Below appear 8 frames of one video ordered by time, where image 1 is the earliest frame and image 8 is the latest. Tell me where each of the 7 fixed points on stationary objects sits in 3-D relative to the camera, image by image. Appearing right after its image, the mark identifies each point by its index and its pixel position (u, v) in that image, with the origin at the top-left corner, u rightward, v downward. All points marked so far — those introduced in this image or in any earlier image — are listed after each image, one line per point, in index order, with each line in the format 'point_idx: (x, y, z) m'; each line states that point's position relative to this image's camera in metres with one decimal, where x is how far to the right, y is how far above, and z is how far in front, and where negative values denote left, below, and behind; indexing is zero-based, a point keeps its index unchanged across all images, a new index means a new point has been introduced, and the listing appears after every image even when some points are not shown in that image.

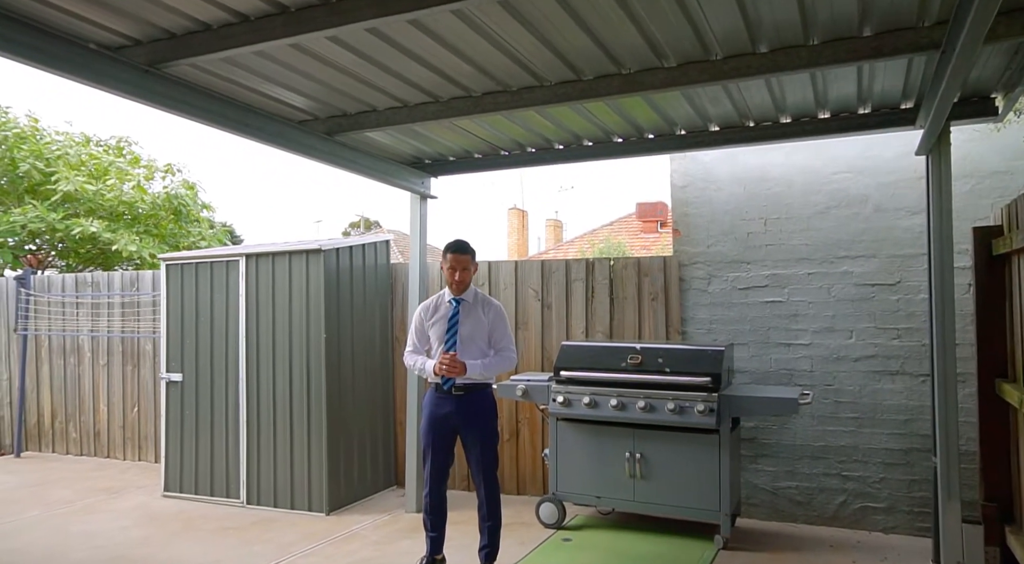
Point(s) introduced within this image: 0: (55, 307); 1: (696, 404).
0: (-4.9, -0.3, +7.6) m
1: (+1.1, -0.7, +4.0) m
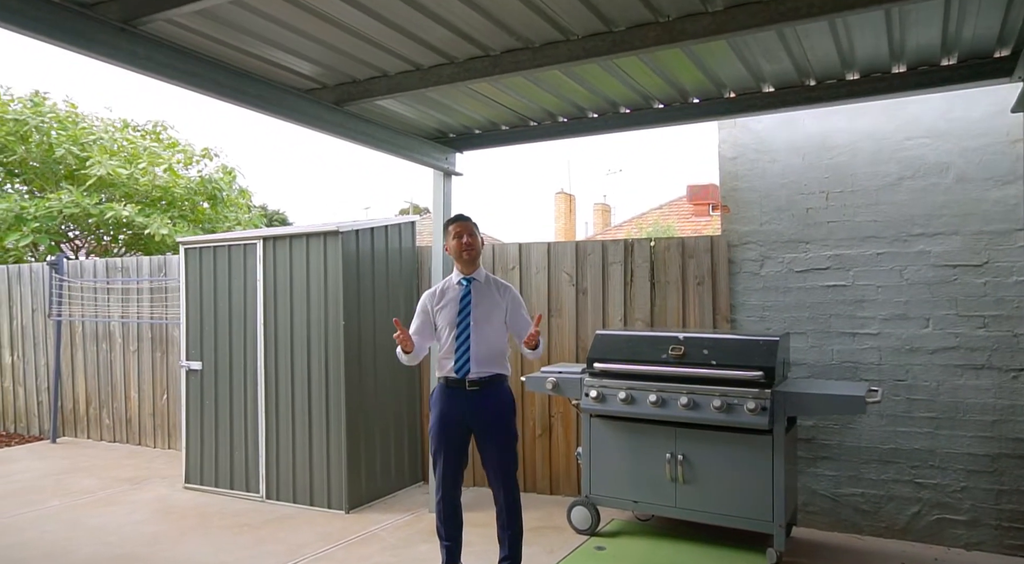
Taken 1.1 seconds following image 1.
0: (-4.6, -0.1, +7.5) m
1: (+1.2, -0.6, +3.6) m
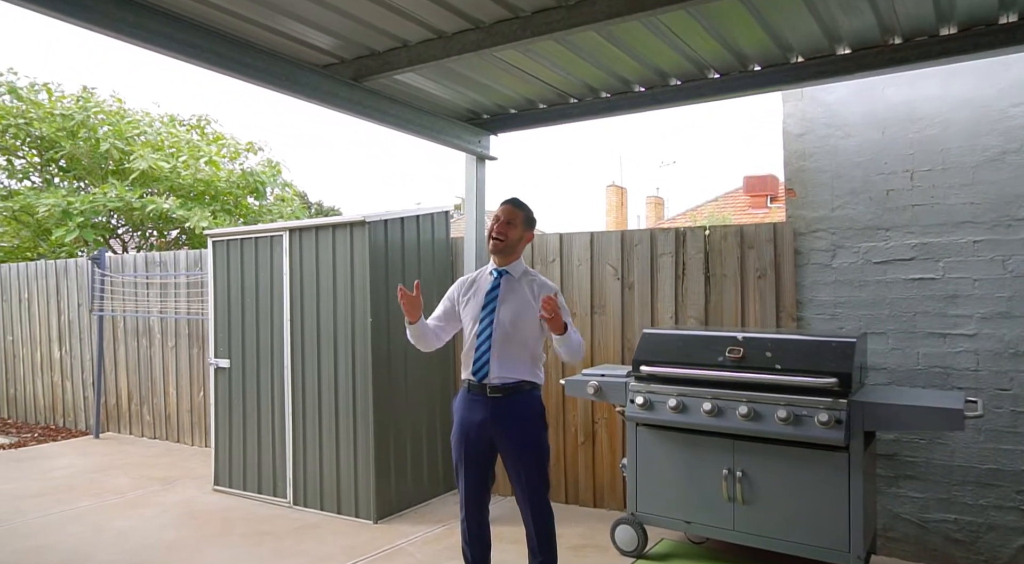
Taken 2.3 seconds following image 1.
0: (-4.1, -0.1, +7.5) m
1: (+1.3, -0.6, +3.1) m
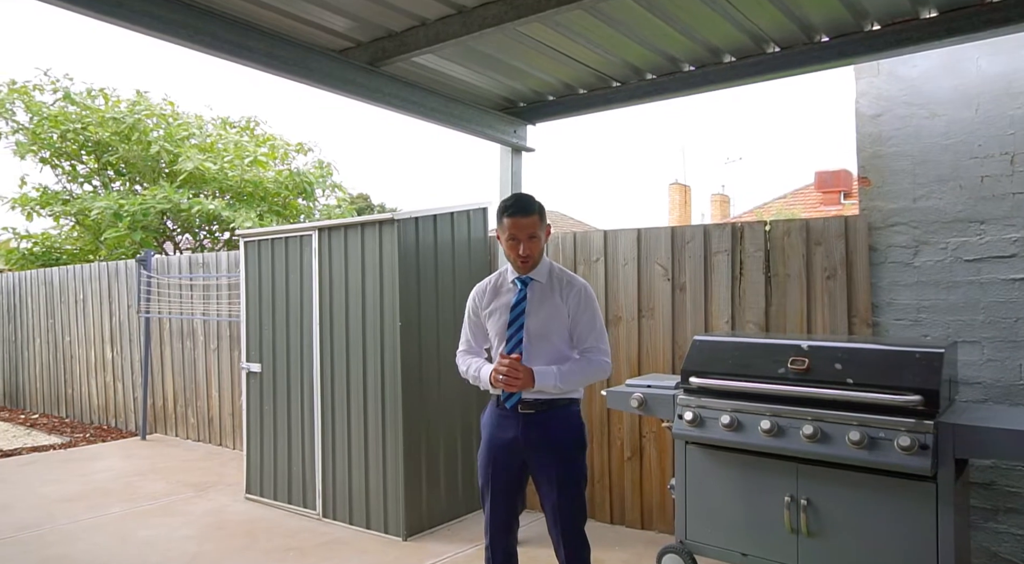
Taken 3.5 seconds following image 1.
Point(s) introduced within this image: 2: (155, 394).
0: (-3.6, -0.1, +7.4) m
1: (+1.4, -0.6, +2.6) m
2: (-4.0, -1.3, +7.8) m
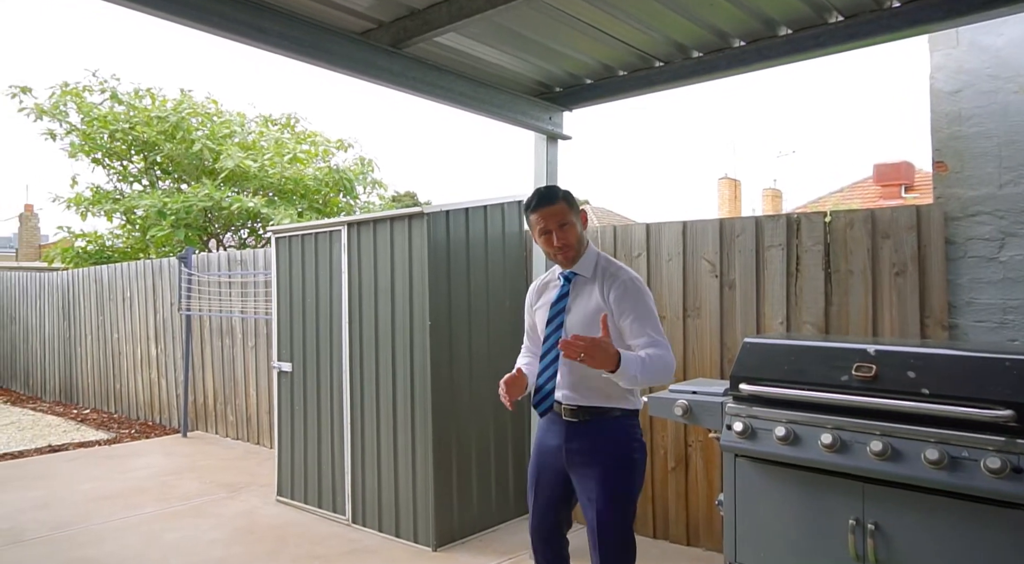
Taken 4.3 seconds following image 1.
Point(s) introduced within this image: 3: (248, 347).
0: (-3.2, -0.1, +7.4) m
1: (+1.5, -0.6, +2.3) m
2: (-3.5, -1.2, +7.8) m
3: (-2.7, -0.7, +7.0) m
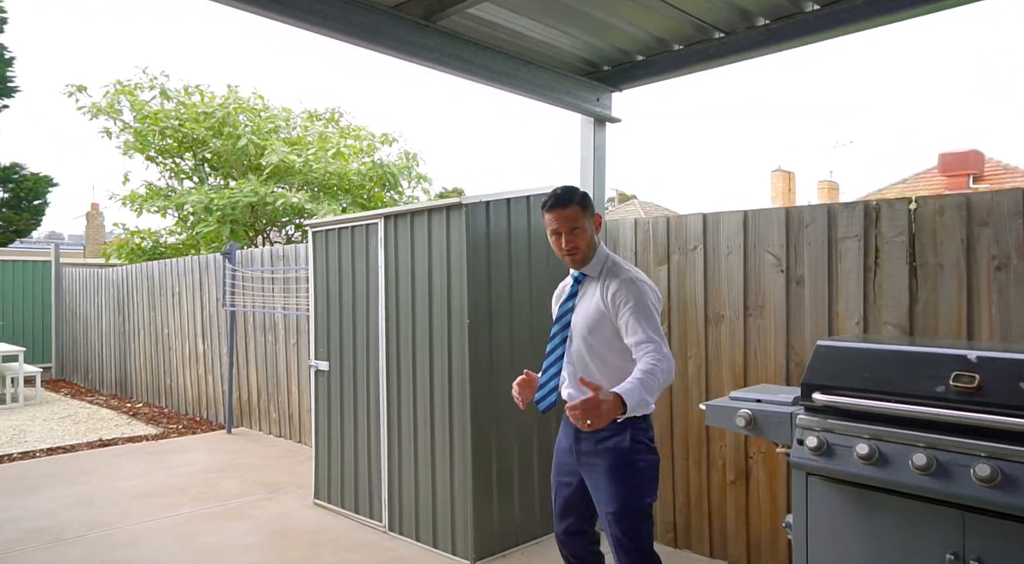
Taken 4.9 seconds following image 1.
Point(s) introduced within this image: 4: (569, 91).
0: (-2.7, 0.0, +7.4) m
1: (+1.6, -0.6, +1.9) m
2: (-3.0, -1.2, +7.8) m
3: (-2.2, -0.6, +6.9) m
4: (+0.3, +1.0, +3.5) m
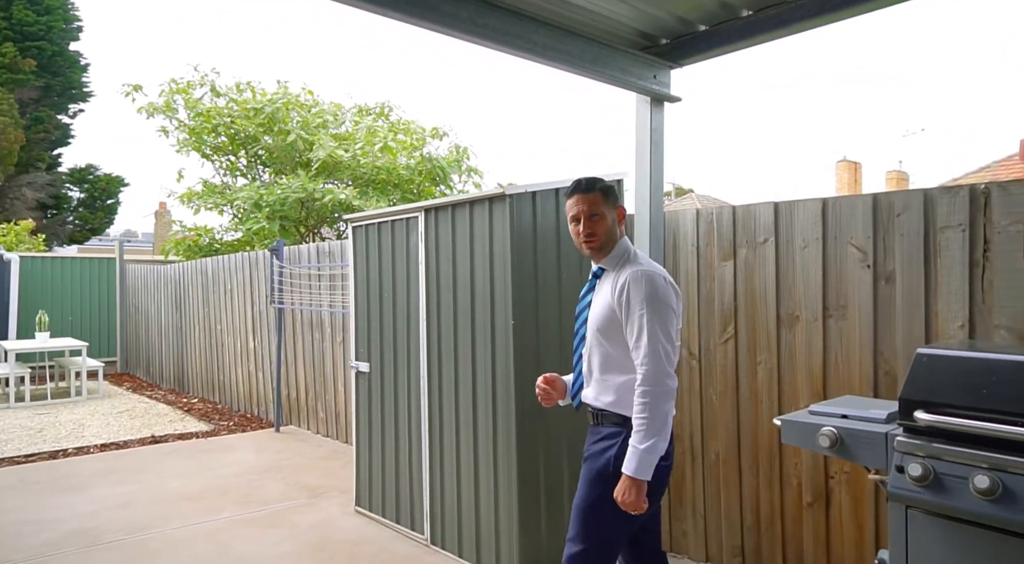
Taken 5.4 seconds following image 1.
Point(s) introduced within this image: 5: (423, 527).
0: (-2.2, 0.0, +7.2) m
1: (+1.7, -0.5, +1.5) m
2: (-2.5, -1.1, +7.7) m
3: (-1.7, -0.6, +6.8) m
4: (+0.5, +1.0, +3.2) m
5: (-0.5, -1.4, +4.1) m
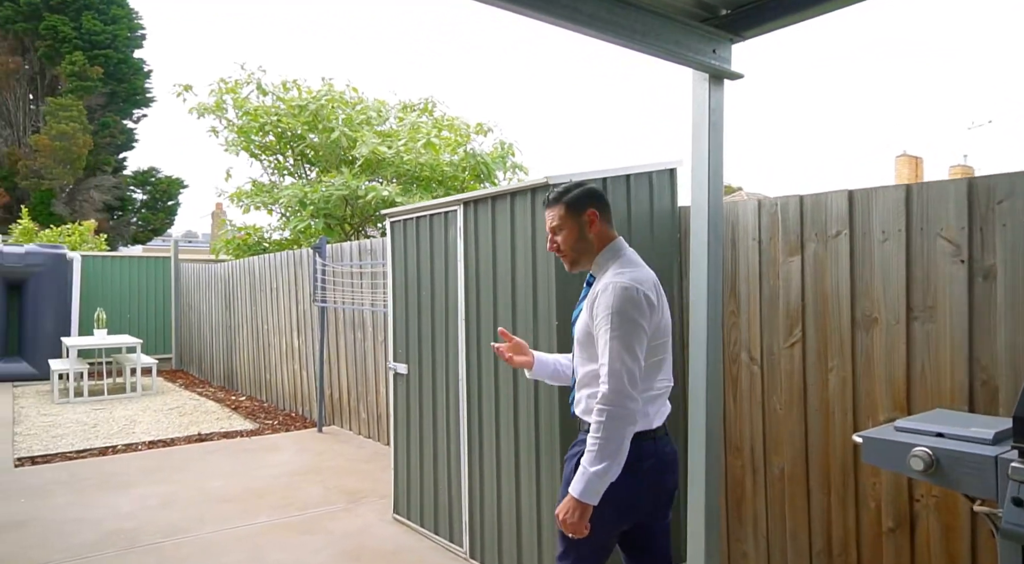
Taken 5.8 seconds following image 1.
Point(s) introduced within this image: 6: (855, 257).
0: (-1.7, 0.0, +7.1) m
1: (+1.8, -0.5, +1.1) m
2: (-2.0, -1.1, +7.6) m
3: (-1.3, -0.6, +6.6) m
4: (+0.7, +1.0, +2.9) m
5: (-0.3, -1.4, +3.9) m
6: (+1.4, +0.1, +3.0) m
